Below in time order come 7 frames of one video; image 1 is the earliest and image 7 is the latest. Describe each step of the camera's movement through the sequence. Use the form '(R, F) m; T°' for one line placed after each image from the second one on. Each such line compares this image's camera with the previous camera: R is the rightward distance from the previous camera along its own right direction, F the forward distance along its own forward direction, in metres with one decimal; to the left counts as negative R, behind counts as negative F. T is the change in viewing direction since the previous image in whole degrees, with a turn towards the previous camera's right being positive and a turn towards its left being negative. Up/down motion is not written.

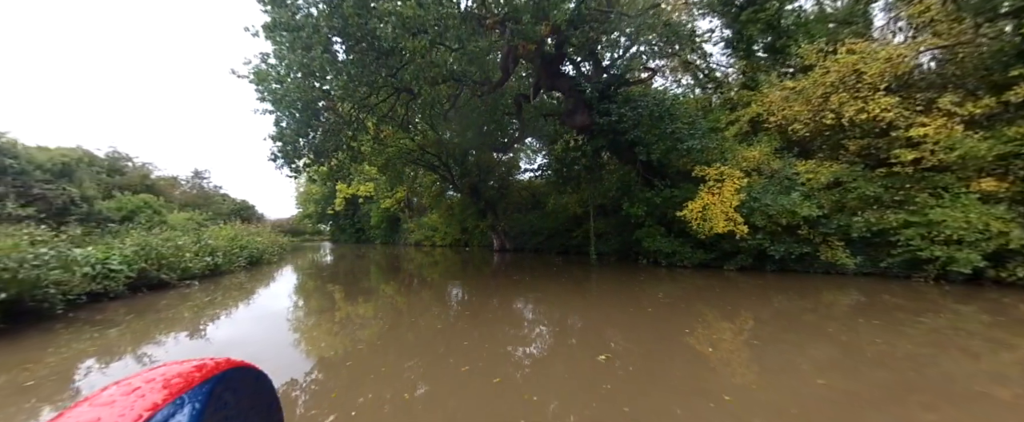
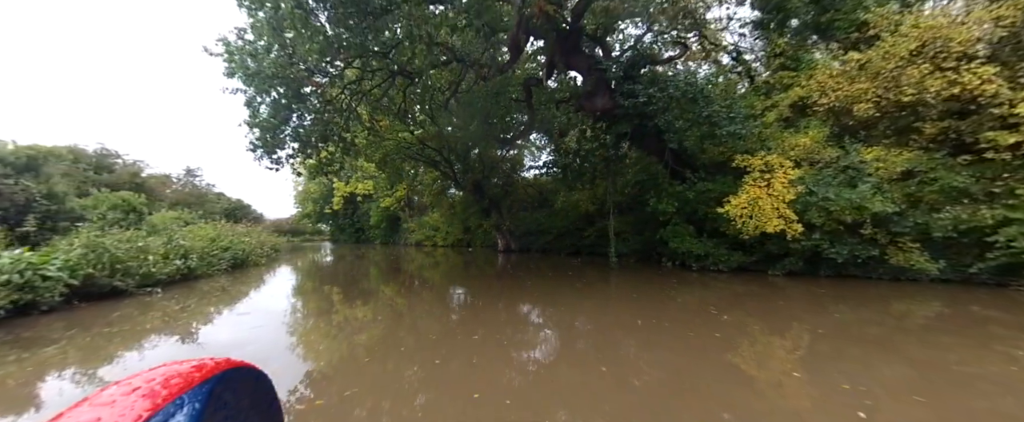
(-0.2, +1.0) m; 0°
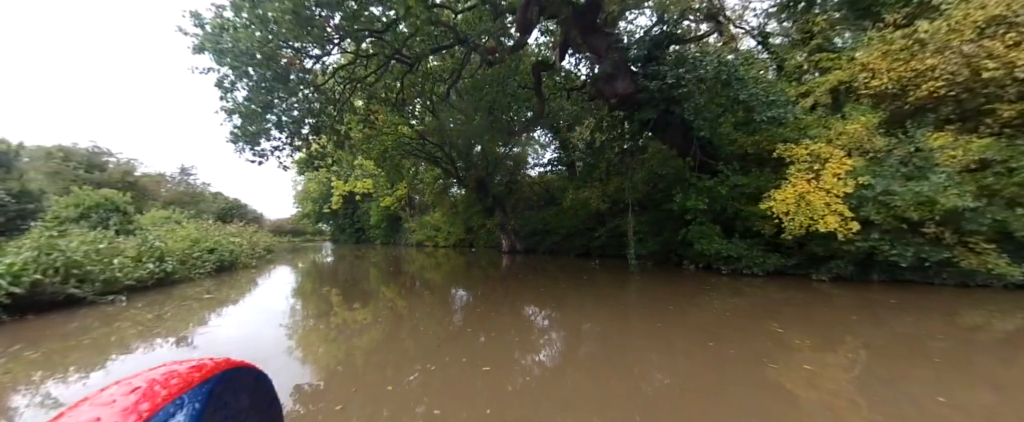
(-0.1, +0.7) m; 0°
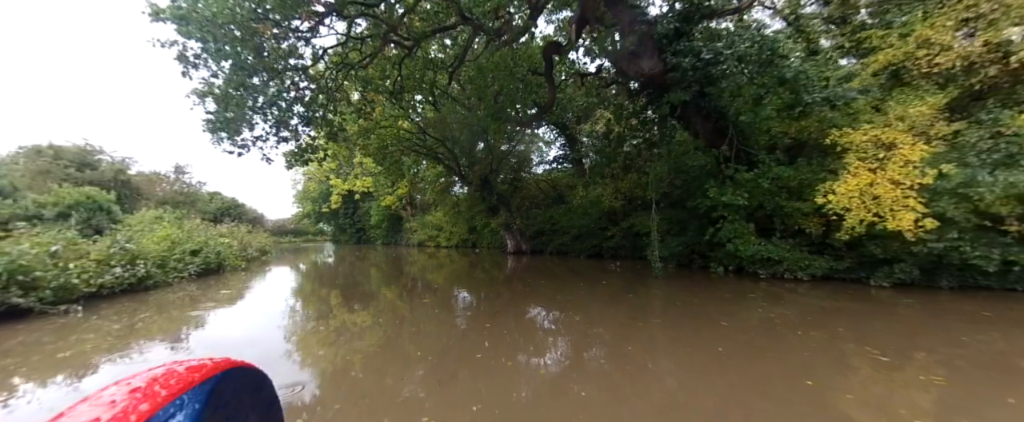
(-0.1, +0.7) m; 0°
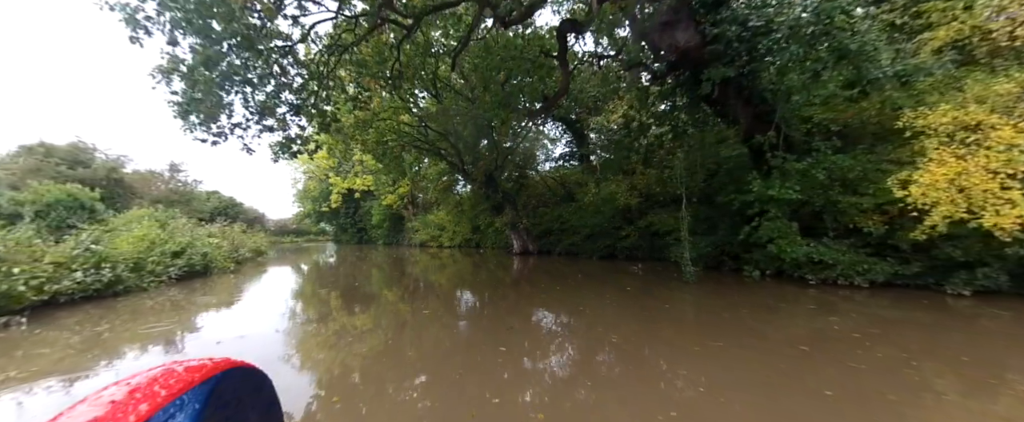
(-0.2, +0.7) m; 0°
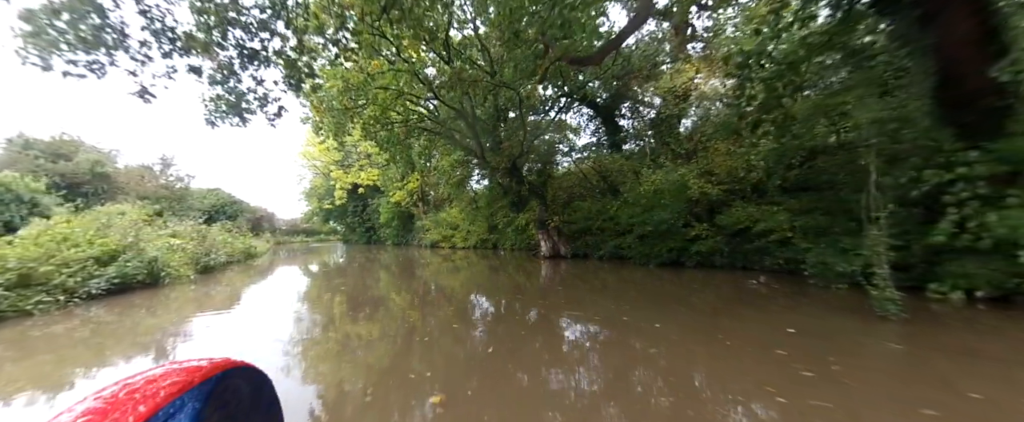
(-0.6, +2.2) m; -2°
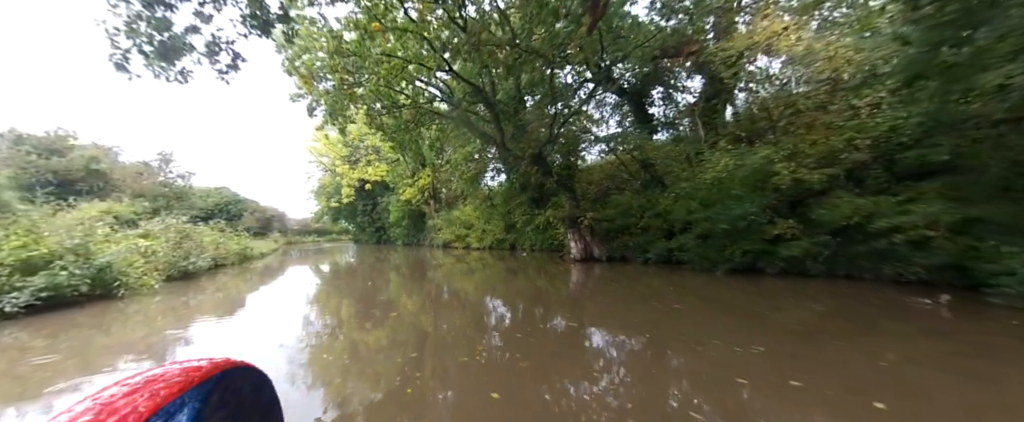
(-0.4, +1.5) m; -2°
